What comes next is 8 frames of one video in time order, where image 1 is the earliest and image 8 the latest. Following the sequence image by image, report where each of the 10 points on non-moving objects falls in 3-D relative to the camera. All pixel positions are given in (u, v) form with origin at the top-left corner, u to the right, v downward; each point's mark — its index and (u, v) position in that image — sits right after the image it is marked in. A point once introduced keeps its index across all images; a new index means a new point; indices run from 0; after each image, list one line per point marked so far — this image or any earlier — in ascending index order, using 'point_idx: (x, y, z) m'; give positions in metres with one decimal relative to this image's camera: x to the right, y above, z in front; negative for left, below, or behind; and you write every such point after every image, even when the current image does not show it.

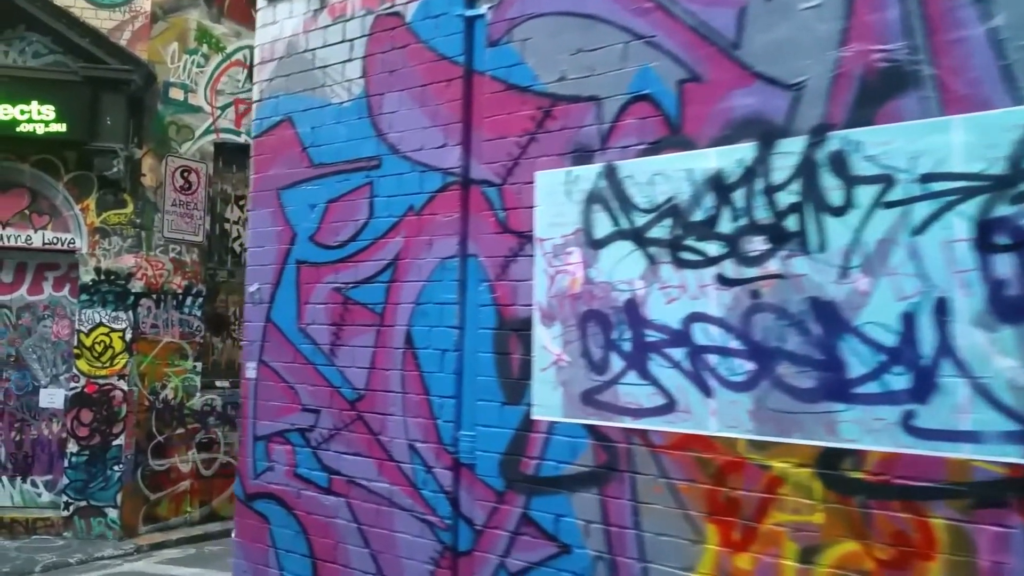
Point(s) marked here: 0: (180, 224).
0: (-3.5, +0.7, +9.0) m
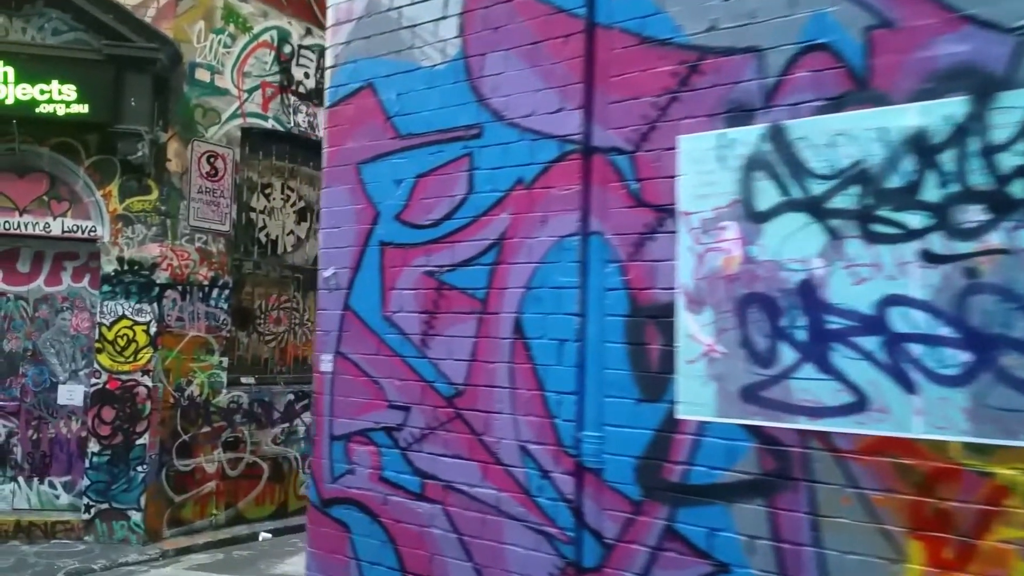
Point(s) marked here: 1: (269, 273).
0: (-3.1, +0.8, +8.5) m
1: (-2.7, +0.2, +9.4) m
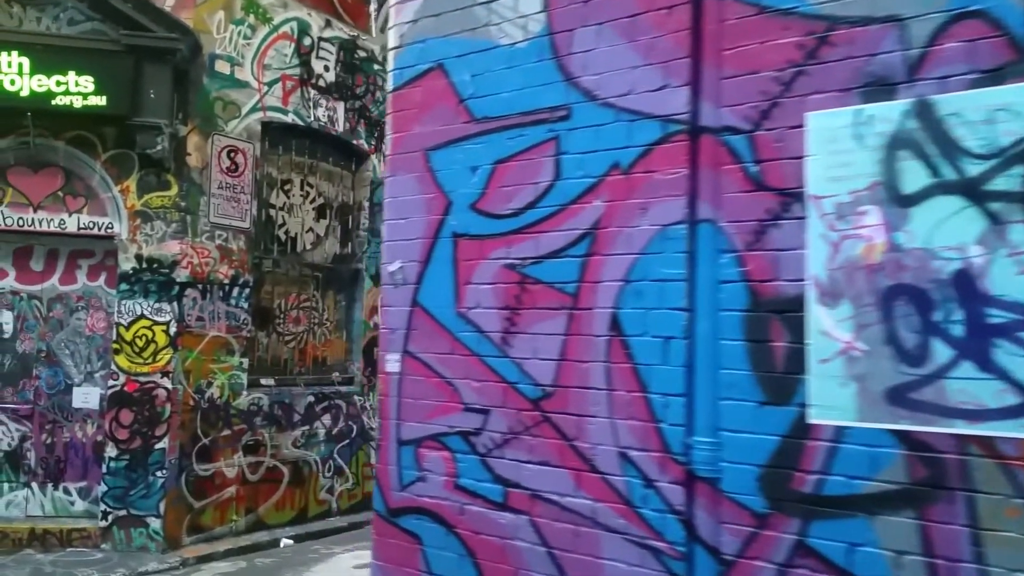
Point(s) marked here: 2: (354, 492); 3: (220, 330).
0: (-2.8, +0.8, +8.3) m
1: (-2.4, +0.2, +9.1) m
2: (-1.8, -2.3, +9.7) m
3: (-2.8, -0.4, +8.2) m
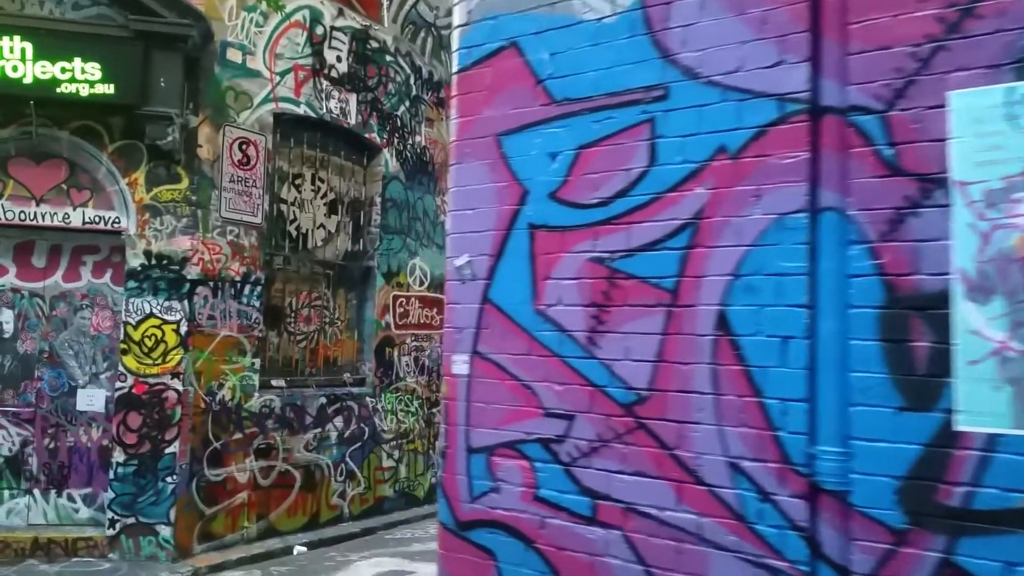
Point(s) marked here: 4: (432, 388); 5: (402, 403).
0: (-2.6, +0.8, +7.9) m
1: (-2.2, +0.2, +8.8) m
2: (-1.6, -2.3, +9.4) m
3: (-2.6, -0.4, +7.8) m
4: (-1.0, -1.2, +10.3) m
5: (-1.3, -1.3, +9.9) m
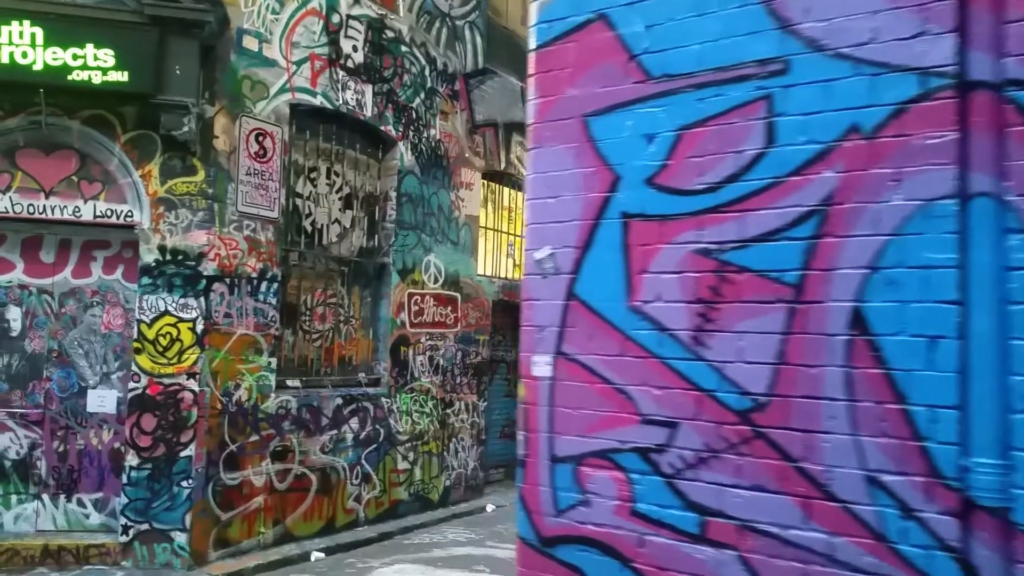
0: (-2.3, +0.8, +7.6) m
1: (-2.0, +0.2, +8.5) m
2: (-1.4, -2.3, +9.1) m
3: (-2.4, -0.4, +7.6) m
4: (-0.8, -1.2, +10.0) m
5: (-1.1, -1.3, +9.6) m
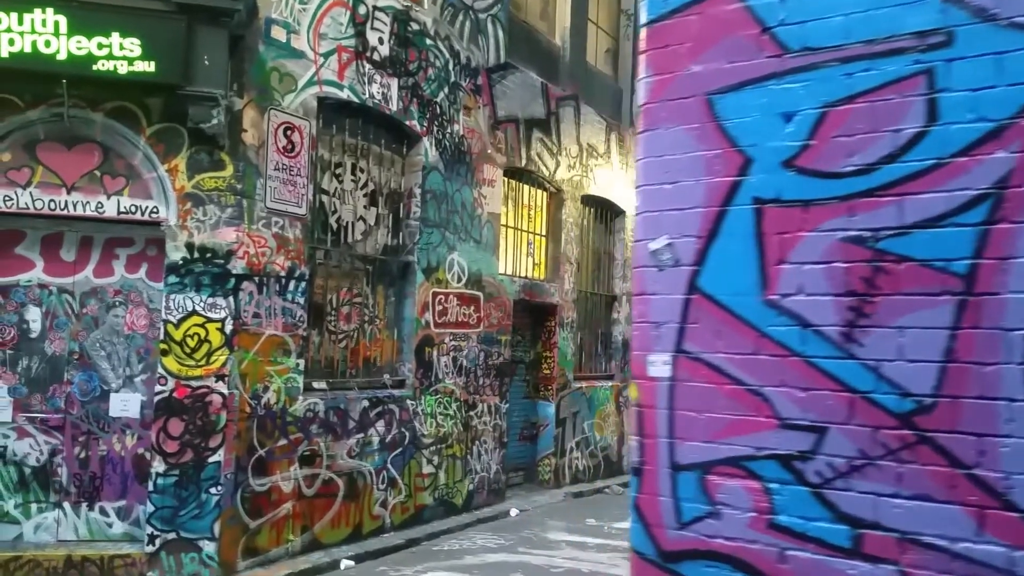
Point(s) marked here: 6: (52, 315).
0: (-2.0, +0.8, +7.4) m
1: (-1.7, +0.2, +8.3) m
2: (-1.1, -2.3, +8.8) m
3: (-2.0, -0.3, +7.3) m
4: (-0.5, -1.2, +9.8) m
5: (-0.8, -1.3, +9.3) m
6: (-3.8, -0.2, +6.9) m
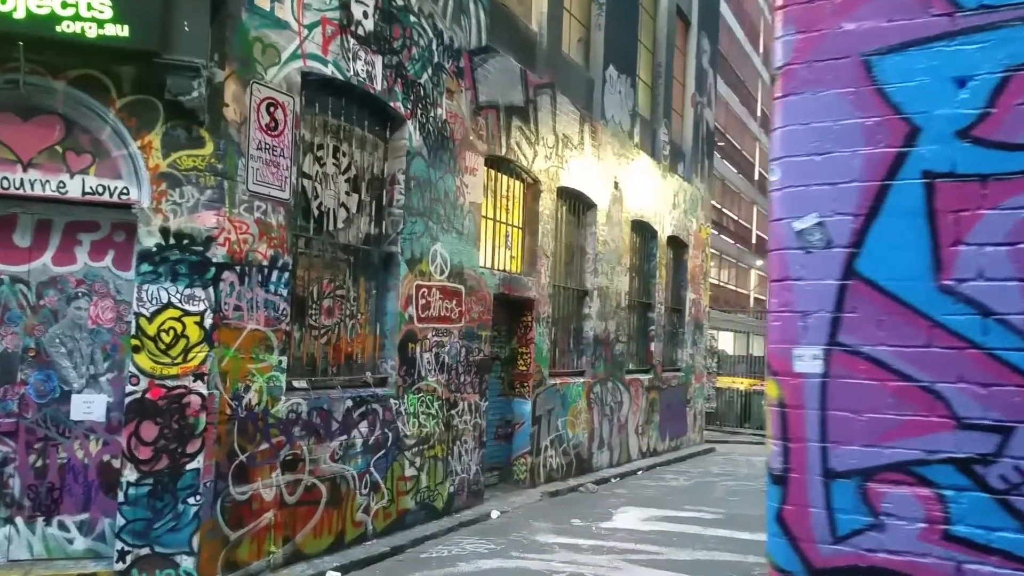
0: (-2.0, +0.9, +6.8) m
1: (-1.7, +0.3, +7.7) m
2: (-1.2, -2.2, +8.3) m
3: (-2.0, -0.3, +6.7) m
4: (-0.7, -1.1, +9.3) m
5: (-0.9, -1.2, +8.8) m
6: (-3.7, -0.1, +6.2) m
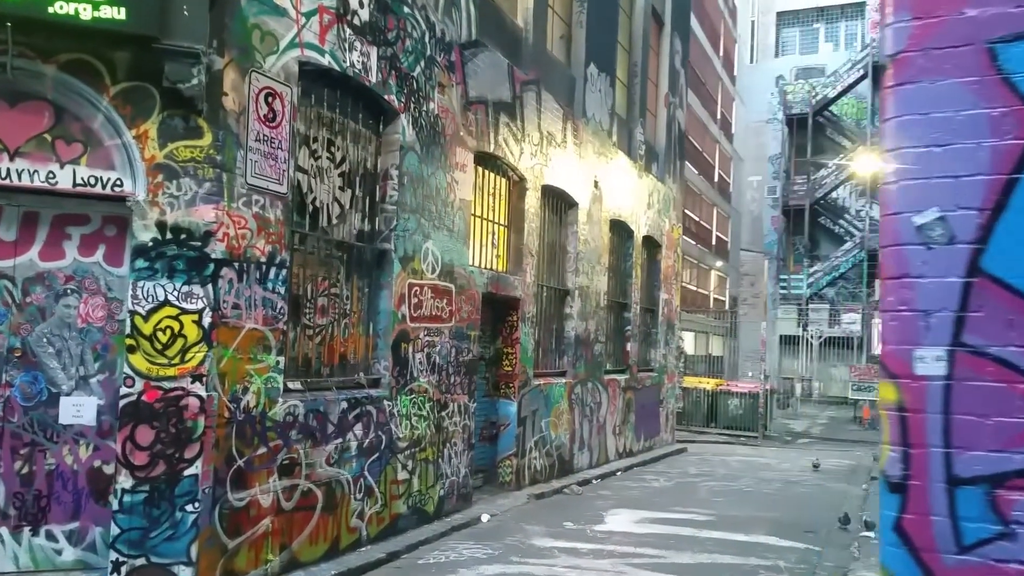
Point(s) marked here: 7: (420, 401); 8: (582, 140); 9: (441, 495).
0: (-1.9, +0.9, +6.5) m
1: (-1.7, +0.3, +7.4) m
2: (-1.2, -2.2, +8.1) m
3: (-1.9, -0.3, +6.4) m
4: (-0.8, -1.1, +9.1) m
5: (-1.0, -1.2, +8.6) m
6: (-3.6, -0.1, +5.8) m
7: (-0.9, -1.2, +8.7) m
8: (+1.1, +2.4, +13.4) m
9: (-0.8, -2.3, +9.2) m
